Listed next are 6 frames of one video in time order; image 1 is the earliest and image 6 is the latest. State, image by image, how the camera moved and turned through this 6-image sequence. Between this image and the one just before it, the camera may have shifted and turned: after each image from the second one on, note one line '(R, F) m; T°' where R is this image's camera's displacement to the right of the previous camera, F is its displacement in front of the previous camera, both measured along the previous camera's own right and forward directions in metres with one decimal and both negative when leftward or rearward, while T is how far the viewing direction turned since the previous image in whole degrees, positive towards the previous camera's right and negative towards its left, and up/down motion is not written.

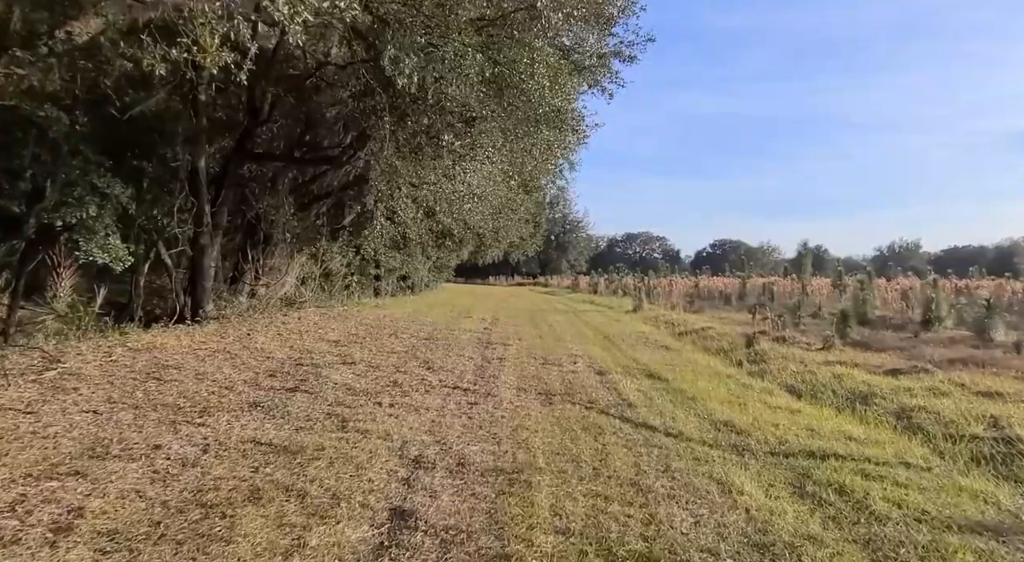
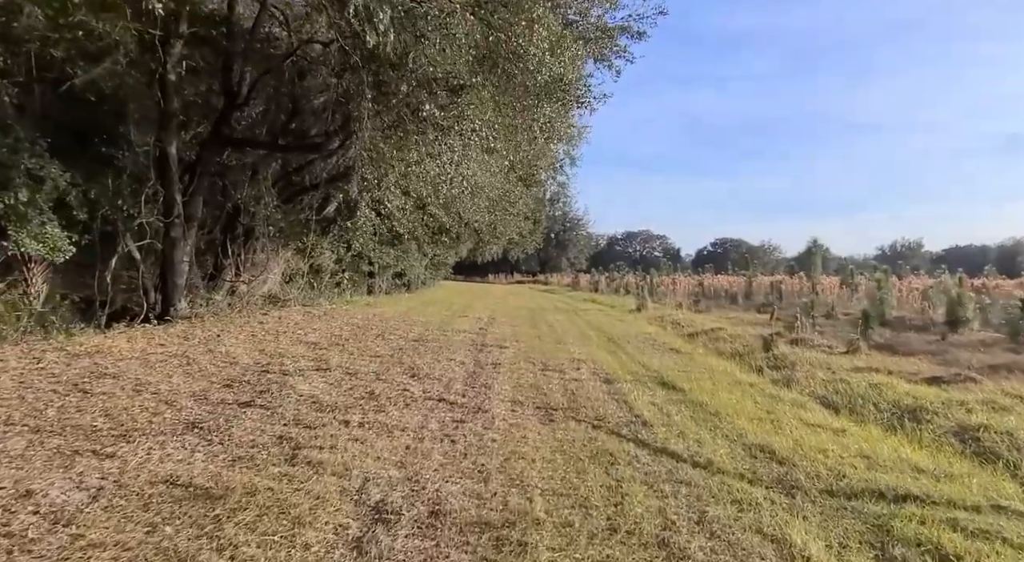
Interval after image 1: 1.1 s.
(0.0, +0.9) m; 0°
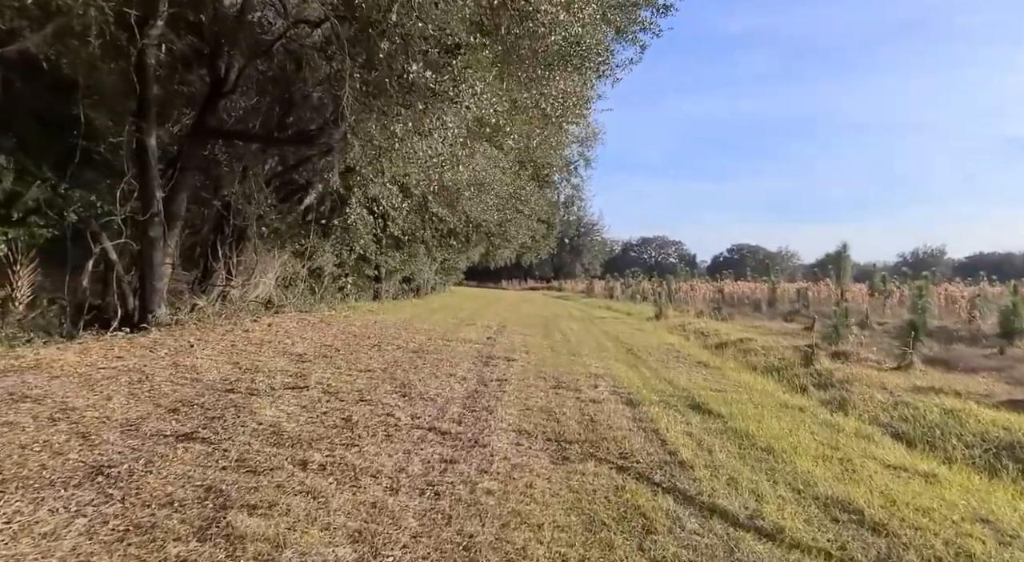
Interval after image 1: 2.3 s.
(+0.1, +1.0) m; -1°
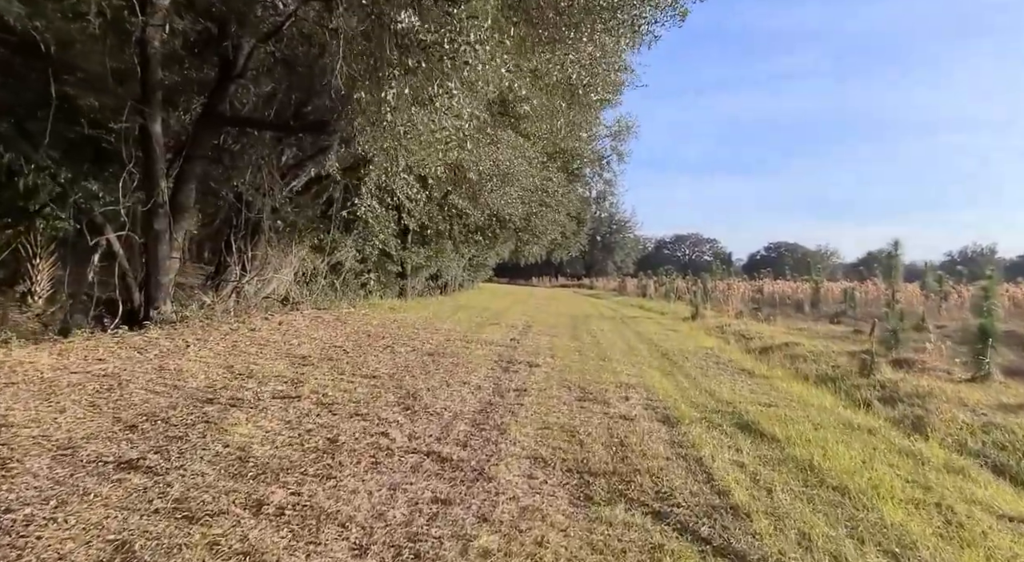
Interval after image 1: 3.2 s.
(+0.1, +0.8) m; -3°
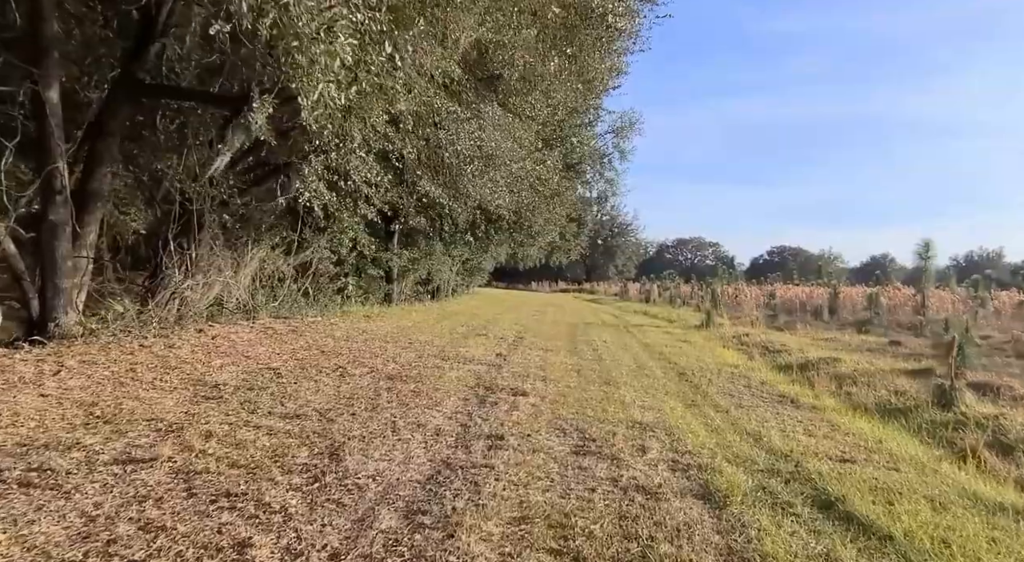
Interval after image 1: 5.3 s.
(+0.2, +1.8) m; 0°
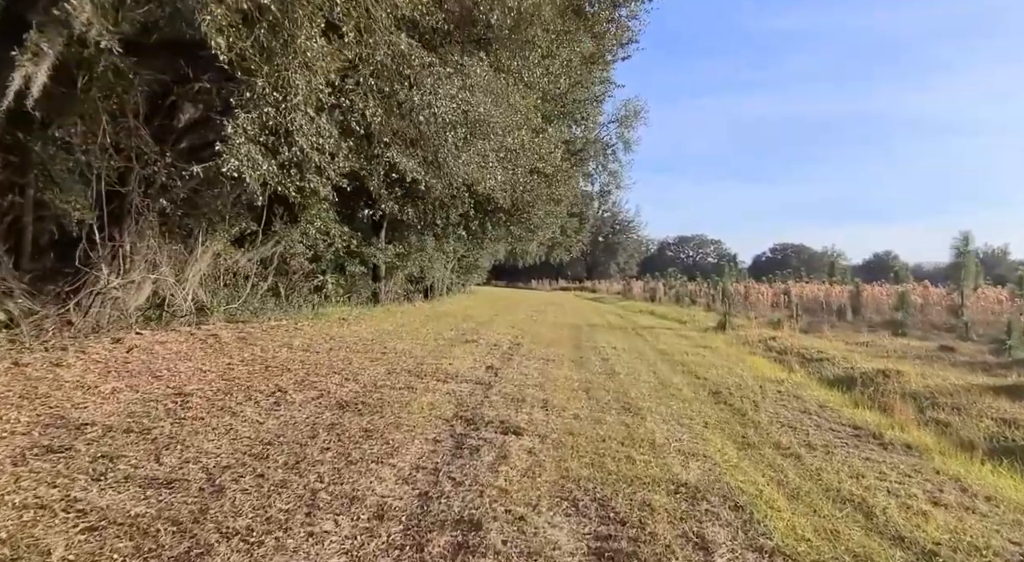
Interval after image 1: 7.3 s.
(+0.1, +1.7) m; 0°
